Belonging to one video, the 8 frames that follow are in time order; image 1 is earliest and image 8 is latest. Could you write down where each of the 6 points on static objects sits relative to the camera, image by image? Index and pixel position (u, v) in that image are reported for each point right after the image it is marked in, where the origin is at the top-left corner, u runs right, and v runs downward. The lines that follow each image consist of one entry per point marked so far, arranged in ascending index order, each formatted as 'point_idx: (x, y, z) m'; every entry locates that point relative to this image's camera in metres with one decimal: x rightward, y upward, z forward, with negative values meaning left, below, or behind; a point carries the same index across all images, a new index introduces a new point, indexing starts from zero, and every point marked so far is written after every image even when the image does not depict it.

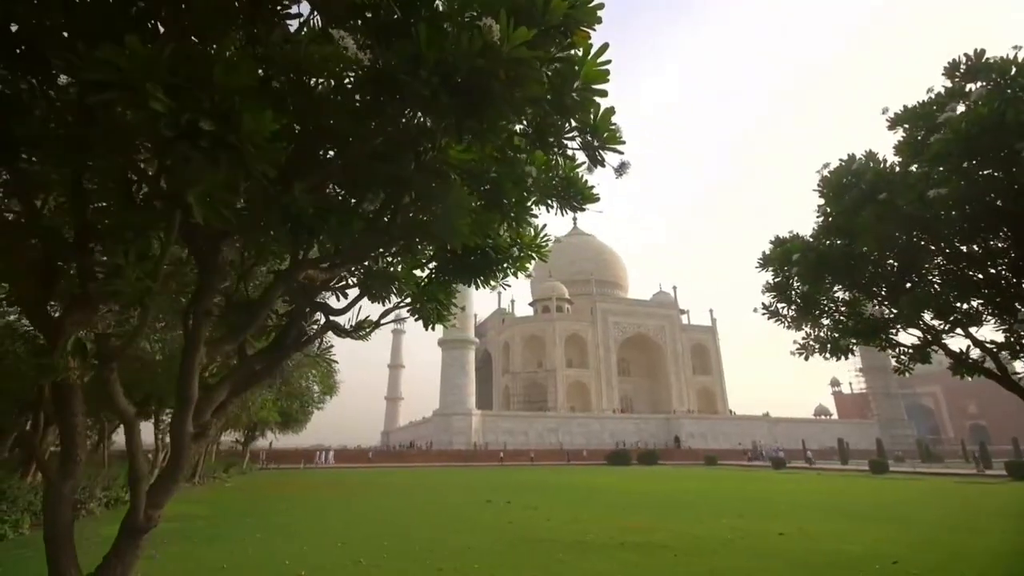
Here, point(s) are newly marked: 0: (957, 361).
0: (+3.7, -0.6, +5.2) m
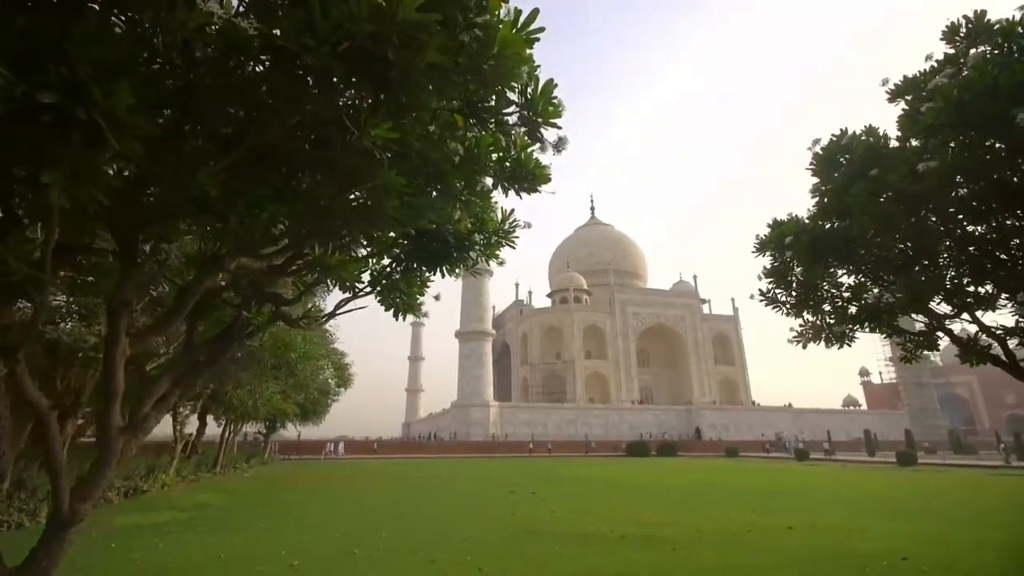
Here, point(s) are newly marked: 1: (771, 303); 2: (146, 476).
0: (+3.6, -0.5, +4.9) m
1: (+2.5, -0.1, +5.9) m
2: (-7.9, -4.0, +13.3) m
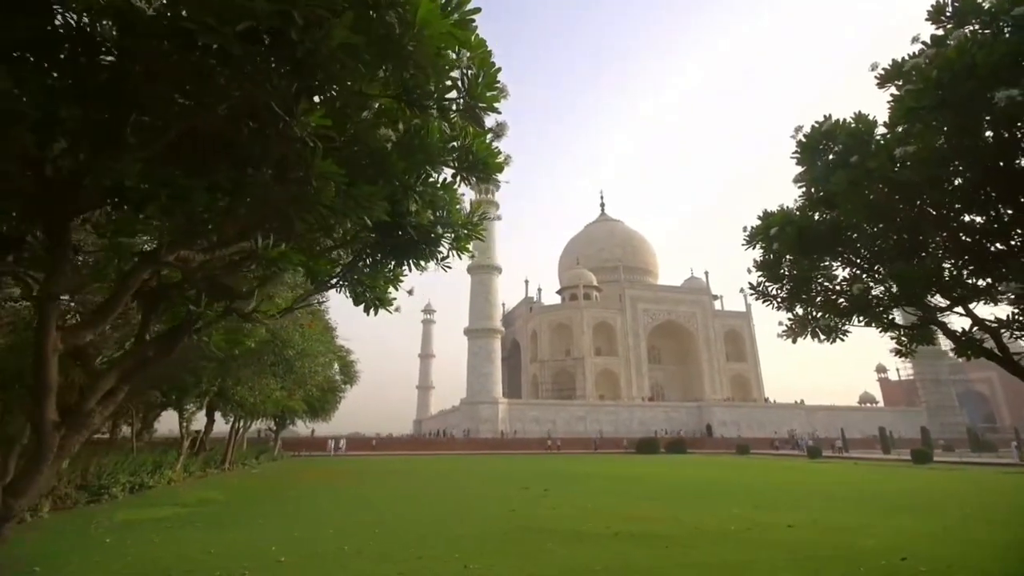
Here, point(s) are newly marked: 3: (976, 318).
0: (+3.4, -0.4, +4.8) m
1: (+2.3, -0.1, +5.8) m
2: (-7.8, -4.0, +13.5) m
3: (+3.4, -0.2, +4.6) m
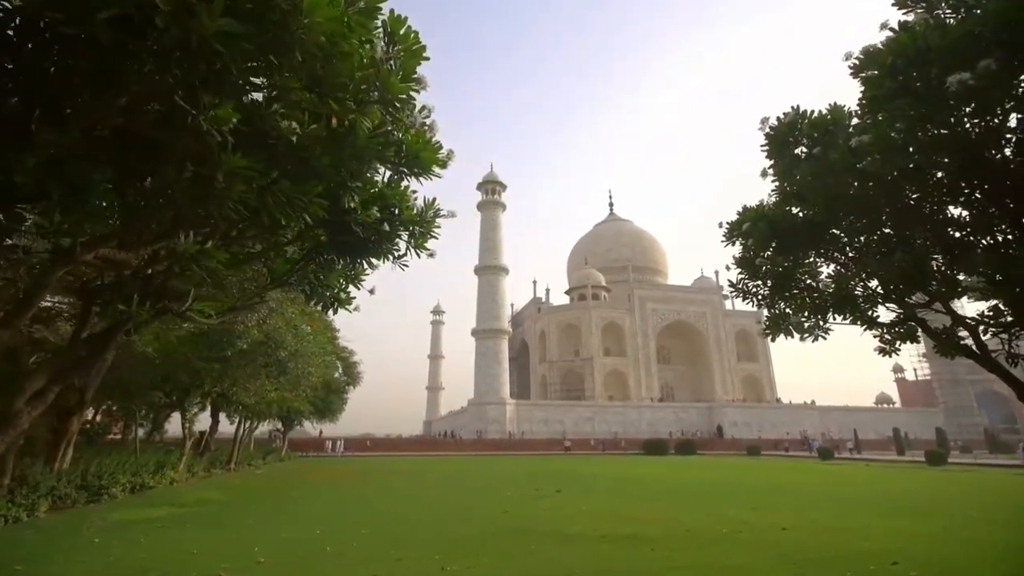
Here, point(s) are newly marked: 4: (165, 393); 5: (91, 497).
0: (+3.2, -0.4, +4.6) m
1: (+2.1, -0.1, +5.6) m
2: (-7.9, -4.0, +13.6) m
3: (+3.2, -0.2, +4.5) m
4: (-7.8, -2.3, +13.8) m
5: (-7.5, -3.7, +11.1) m
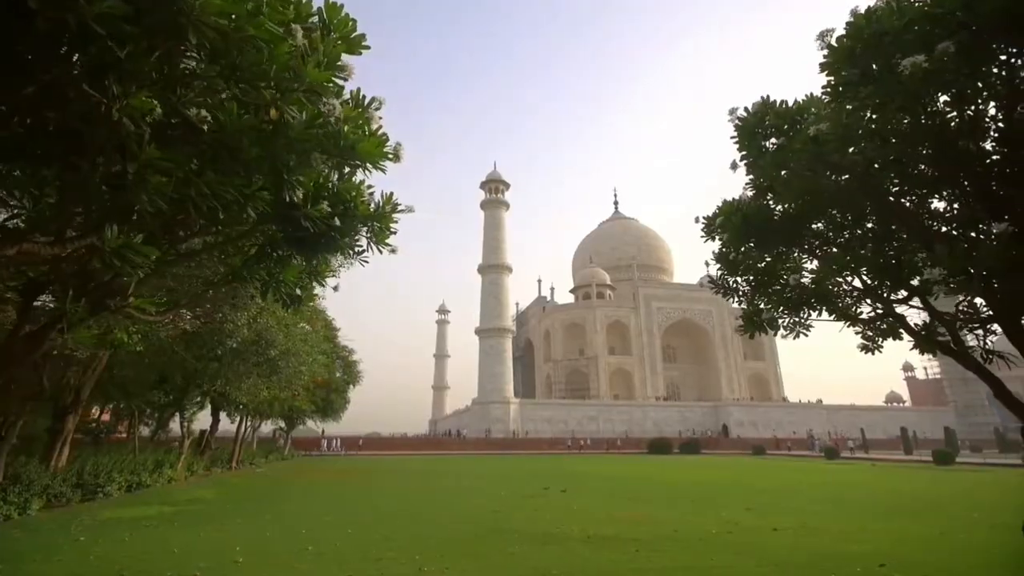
0: (+3.0, -0.3, +4.5) m
1: (+1.9, 0.0, +5.5) m
2: (-7.9, -4.0, +13.6) m
3: (+3.0, -0.2, +4.3) m
4: (-7.9, -2.3, +13.9) m
5: (-7.6, -3.7, +11.1) m
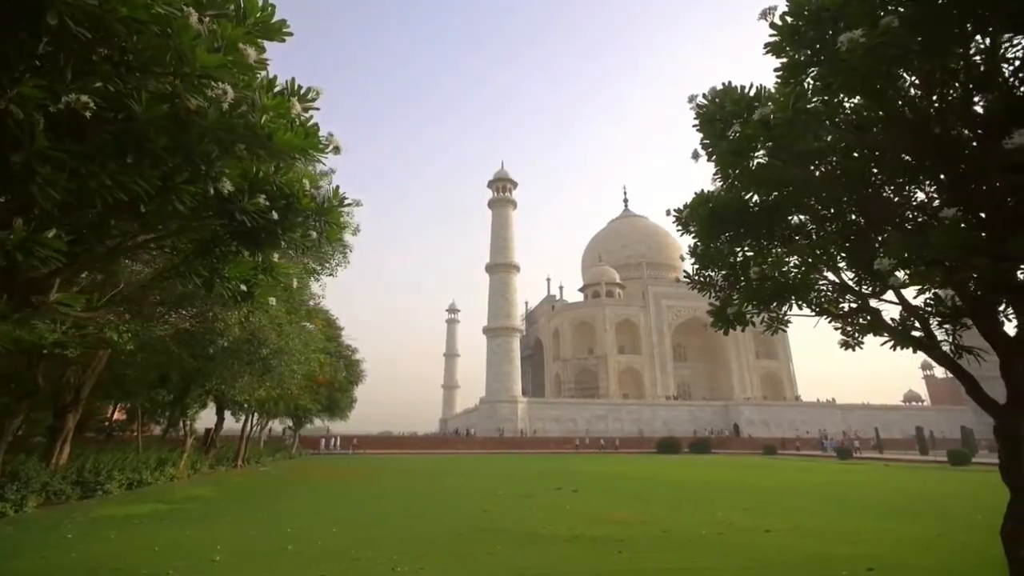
0: (+2.7, -0.3, +4.3) m
1: (+1.6, 0.0, +5.4) m
2: (-7.9, -4.0, +13.7) m
3: (+2.7, -0.1, +4.2) m
4: (-7.9, -2.3, +14.0) m
5: (-7.7, -3.7, +11.2) m
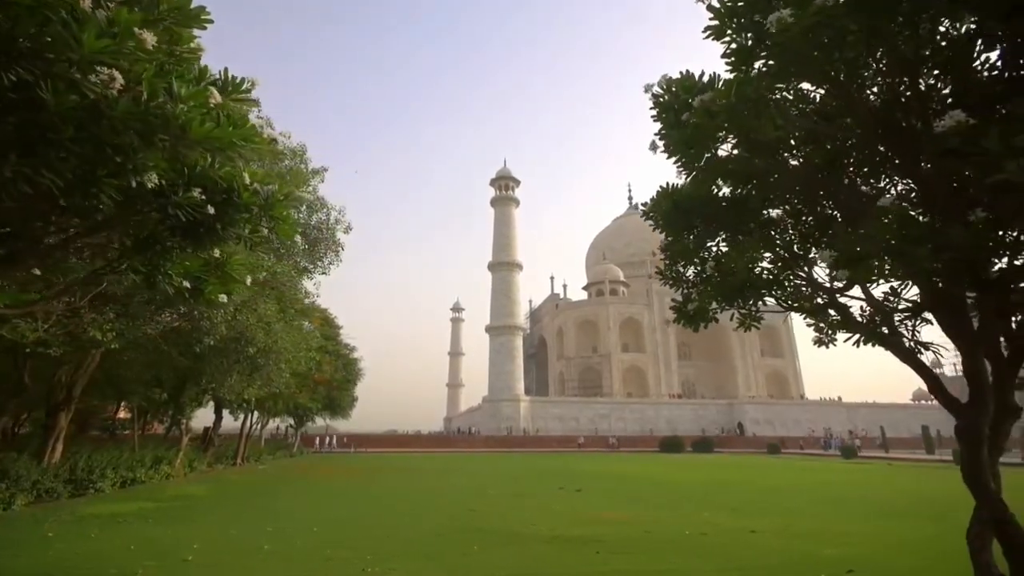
0: (+2.4, -0.3, +4.2) m
1: (+1.4, +0.1, +5.3) m
2: (-8.1, -4.0, +13.8) m
3: (+2.4, -0.1, +4.0) m
4: (-8.0, -2.3, +14.0) m
5: (-7.9, -3.7, +11.3) m
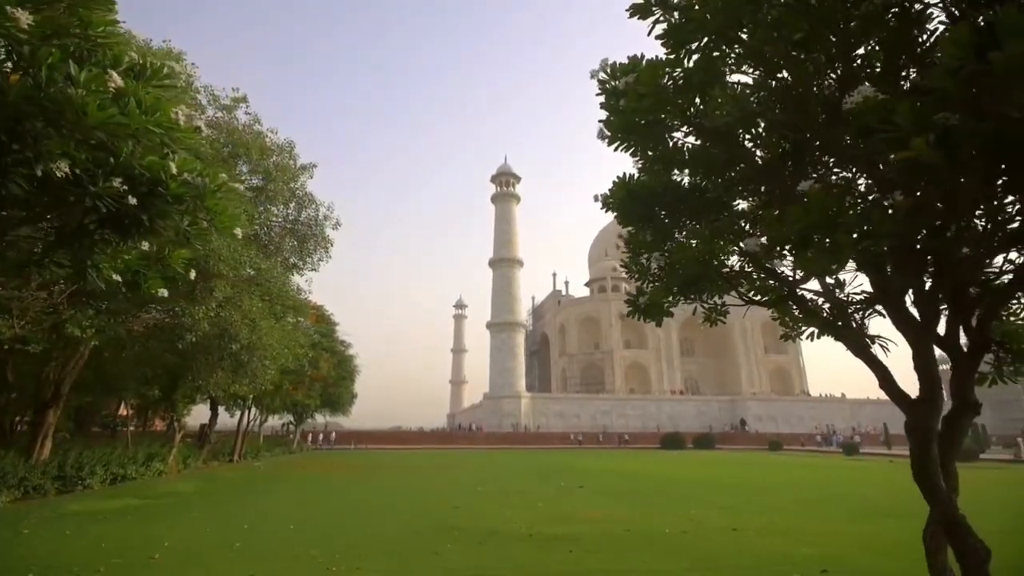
0: (+2.1, -0.2, +4.1) m
1: (+1.0, +0.1, +5.2) m
2: (-8.3, -3.9, +13.8) m
3: (+2.0, 0.0, +3.9) m
4: (-8.2, -2.2, +14.0) m
5: (-8.1, -3.6, +11.3) m
